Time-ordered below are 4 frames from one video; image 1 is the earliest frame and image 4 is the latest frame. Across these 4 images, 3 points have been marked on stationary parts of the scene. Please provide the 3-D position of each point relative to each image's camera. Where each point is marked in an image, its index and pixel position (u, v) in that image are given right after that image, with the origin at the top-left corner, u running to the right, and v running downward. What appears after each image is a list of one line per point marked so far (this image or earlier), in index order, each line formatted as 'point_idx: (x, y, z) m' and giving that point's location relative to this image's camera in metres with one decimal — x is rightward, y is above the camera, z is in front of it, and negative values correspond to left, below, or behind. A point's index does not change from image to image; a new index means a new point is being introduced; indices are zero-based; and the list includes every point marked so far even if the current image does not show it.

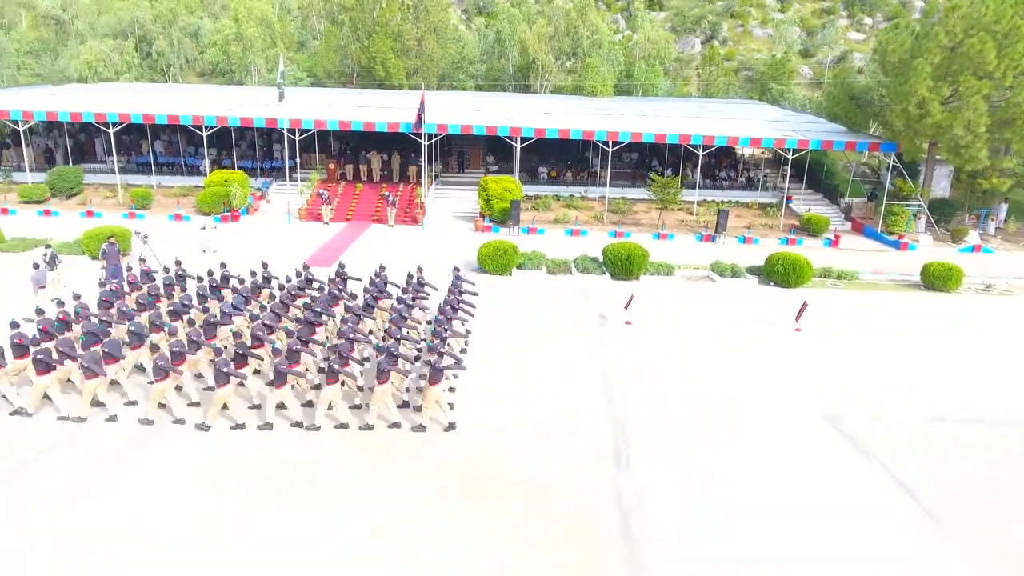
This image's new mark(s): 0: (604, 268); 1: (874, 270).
0: (+2.3, +0.5, +16.9) m
1: (+10.2, +0.5, +18.6) m
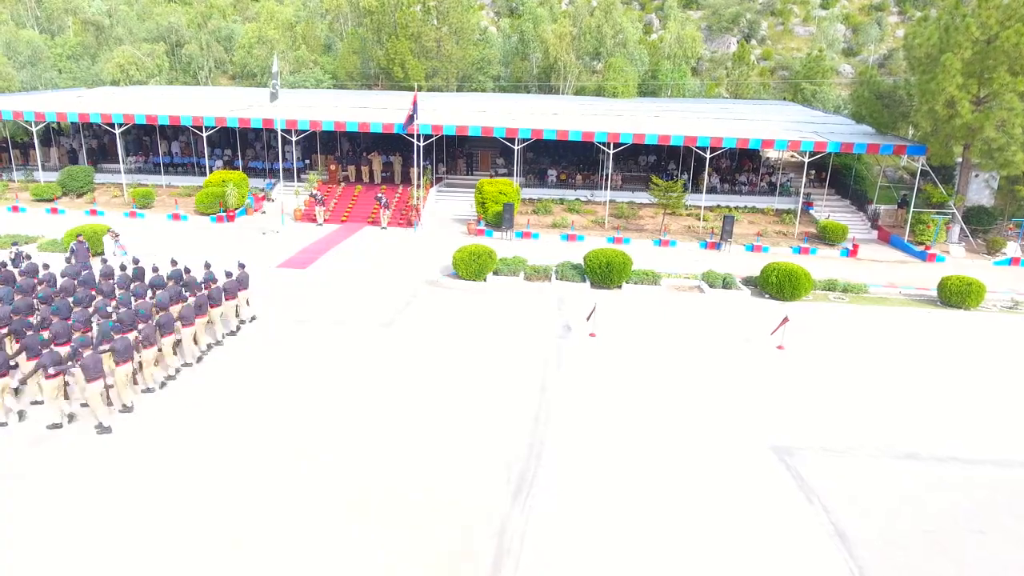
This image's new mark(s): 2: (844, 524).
0: (+1.8, +0.3, +16.0) m
1: (+9.8, +0.1, +17.0) m
2: (+3.9, -2.8, +7.8) m
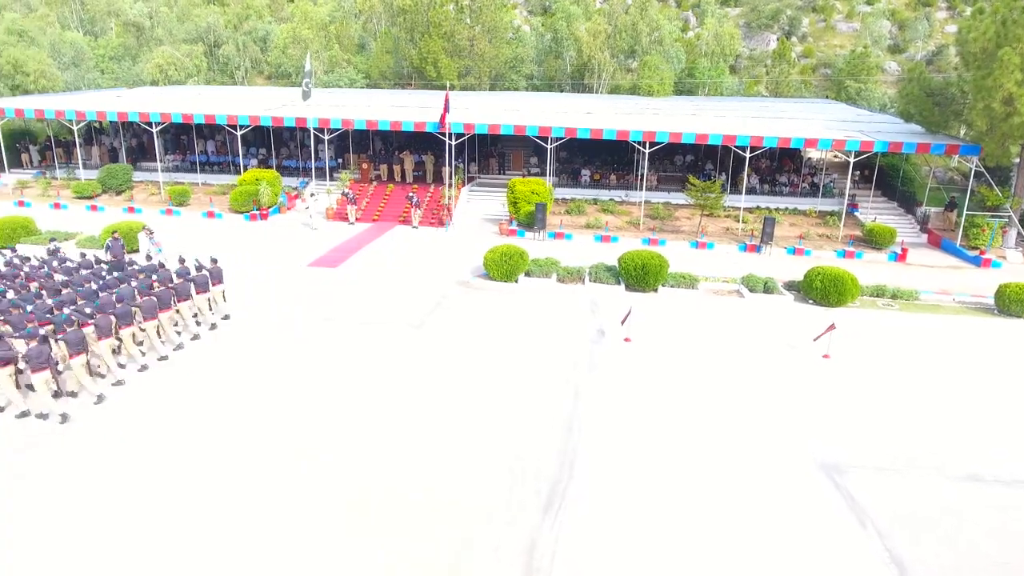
0: (+2.5, +0.3, +15.6) m
1: (+10.6, 0.0, +16.2) m
2: (+4.3, -2.9, +7.2) m
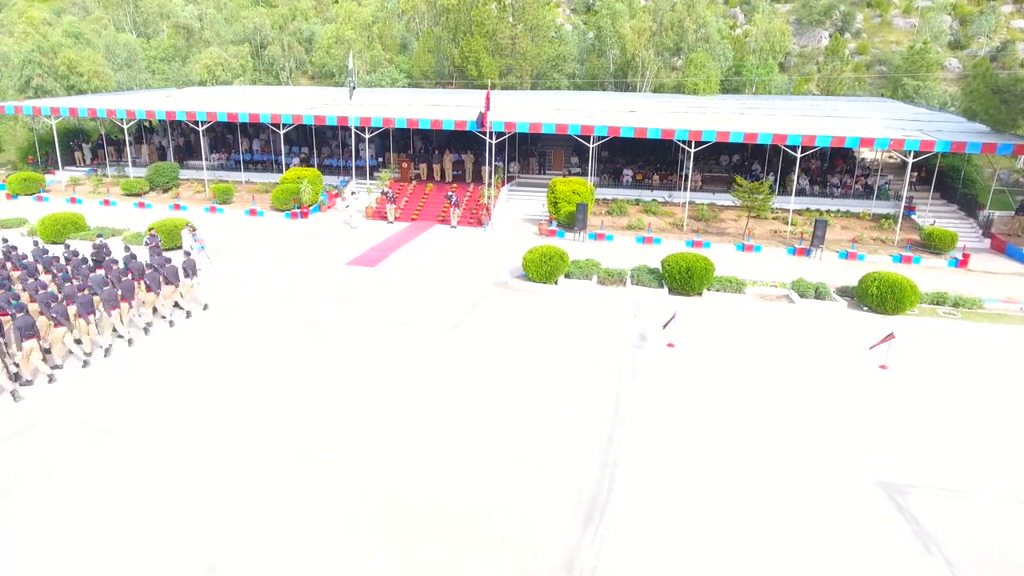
0: (+3.4, +0.2, +15.1) m
1: (+11.5, -0.2, +15.3) m
2: (+4.7, -3.0, +6.6) m
